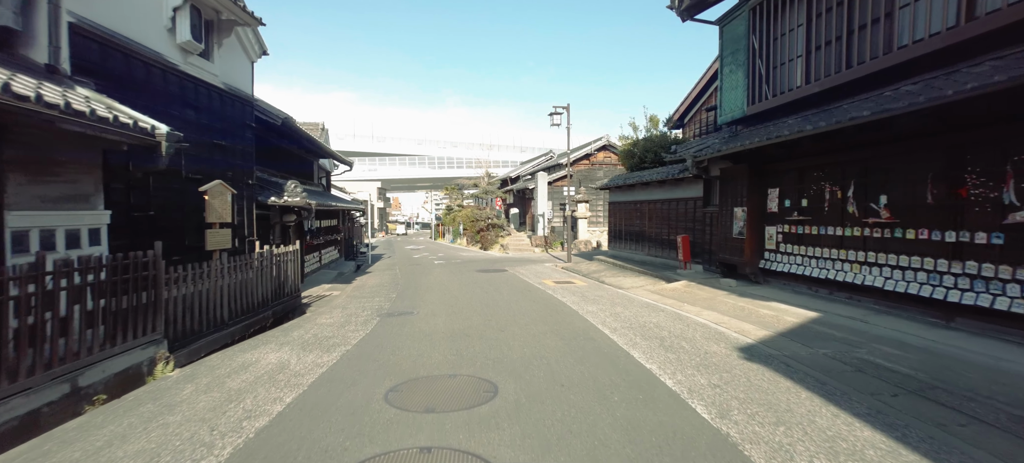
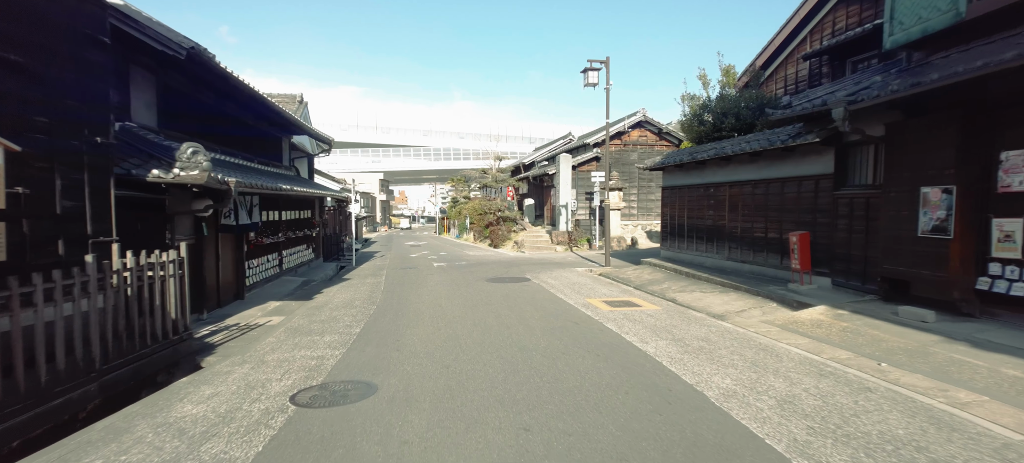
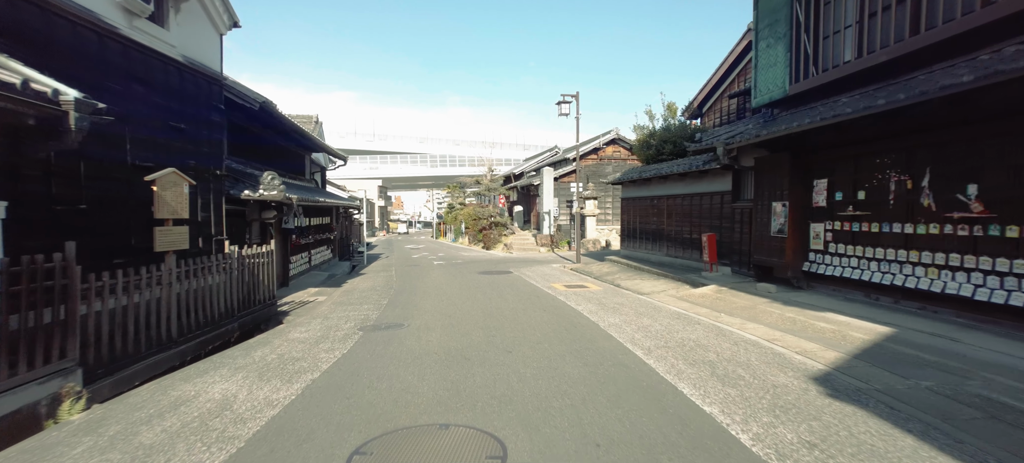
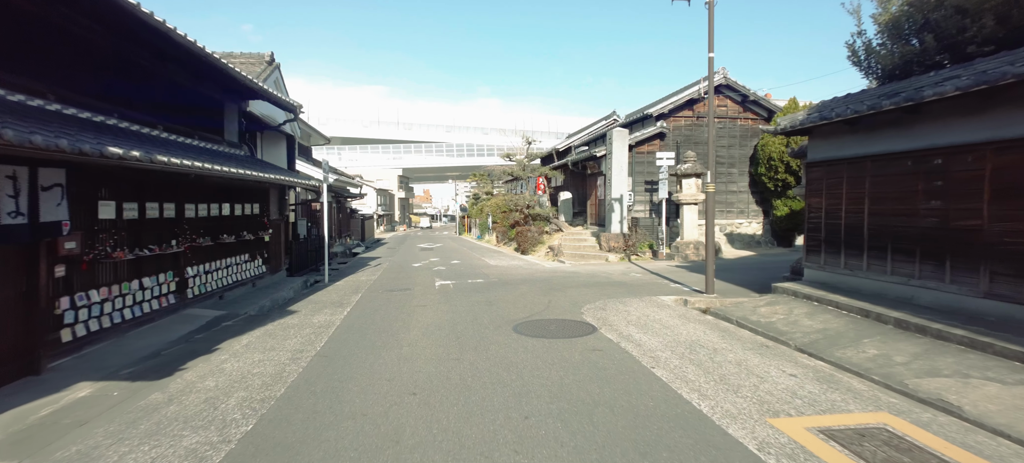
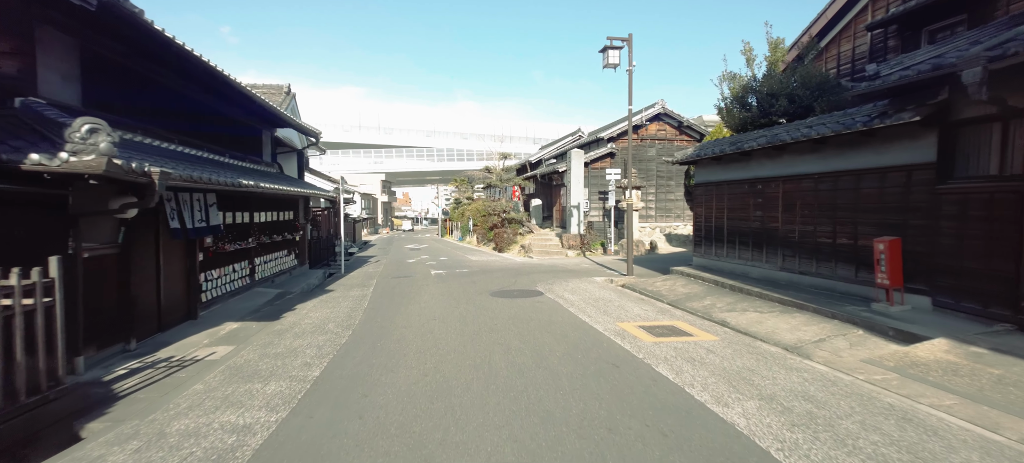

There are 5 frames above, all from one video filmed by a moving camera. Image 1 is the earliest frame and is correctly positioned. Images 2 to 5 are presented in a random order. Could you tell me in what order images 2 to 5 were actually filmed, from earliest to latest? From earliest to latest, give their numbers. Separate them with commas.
3, 2, 5, 4
